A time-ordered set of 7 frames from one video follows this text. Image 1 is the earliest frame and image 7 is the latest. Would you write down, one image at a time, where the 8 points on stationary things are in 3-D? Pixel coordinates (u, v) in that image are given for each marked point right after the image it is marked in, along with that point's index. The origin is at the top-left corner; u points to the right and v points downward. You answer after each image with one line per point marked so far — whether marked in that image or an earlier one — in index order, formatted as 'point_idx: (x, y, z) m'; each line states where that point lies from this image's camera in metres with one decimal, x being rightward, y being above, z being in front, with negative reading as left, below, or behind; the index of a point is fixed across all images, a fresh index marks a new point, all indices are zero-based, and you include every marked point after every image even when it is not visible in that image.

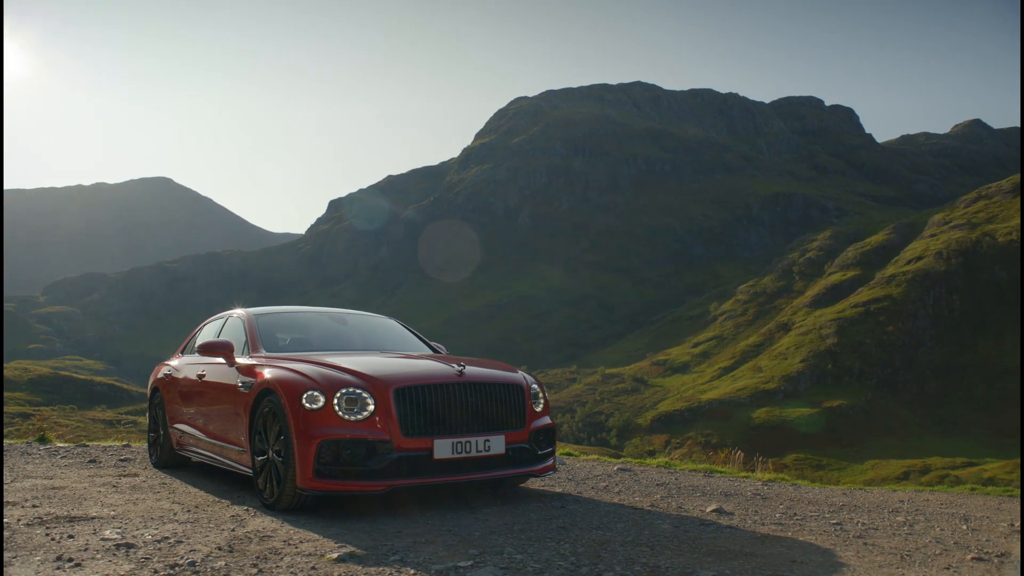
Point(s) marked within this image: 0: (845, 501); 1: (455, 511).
0: (+3.4, -2.2, +8.3) m
1: (-0.5, -1.9, +6.7) m
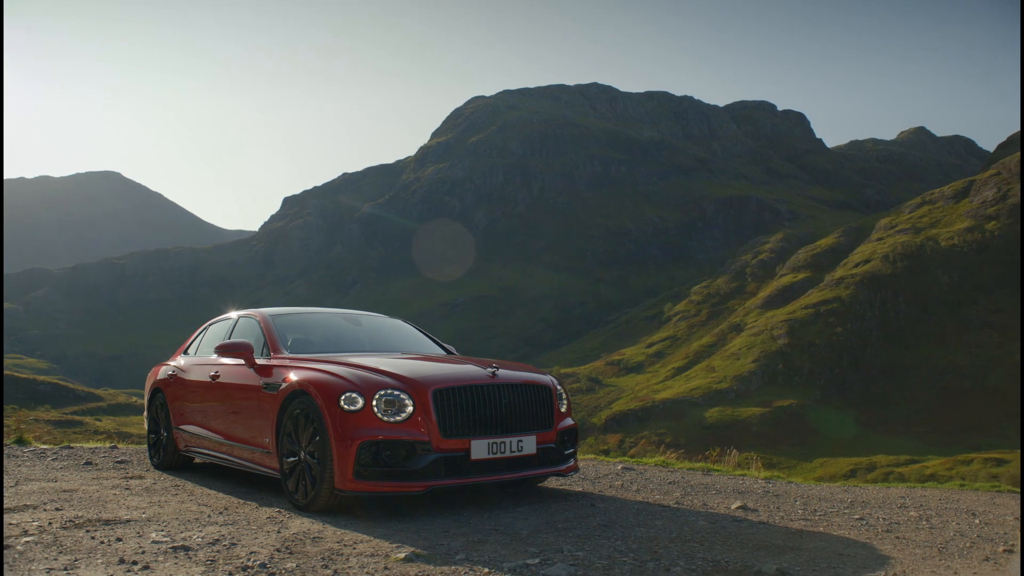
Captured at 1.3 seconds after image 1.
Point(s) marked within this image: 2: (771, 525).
0: (+3.7, -2.3, +8.6) m
1: (-0.2, -1.9, +6.9) m
2: (+2.1, -1.9, +6.5) m
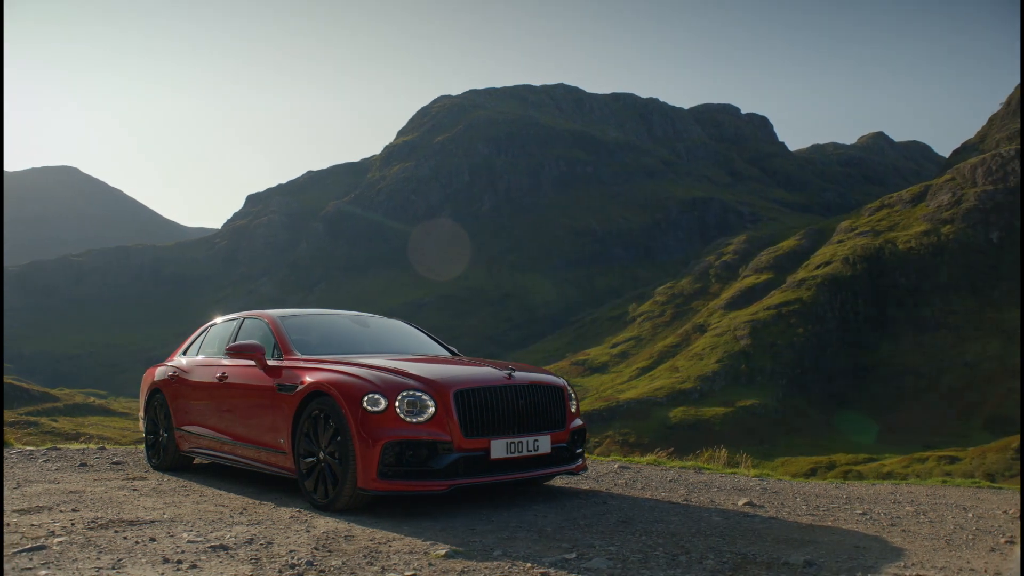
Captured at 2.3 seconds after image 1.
0: (+3.7, -2.3, +9.0) m
1: (0.0, -1.9, +7.1) m
2: (+2.3, -1.9, +6.8) m
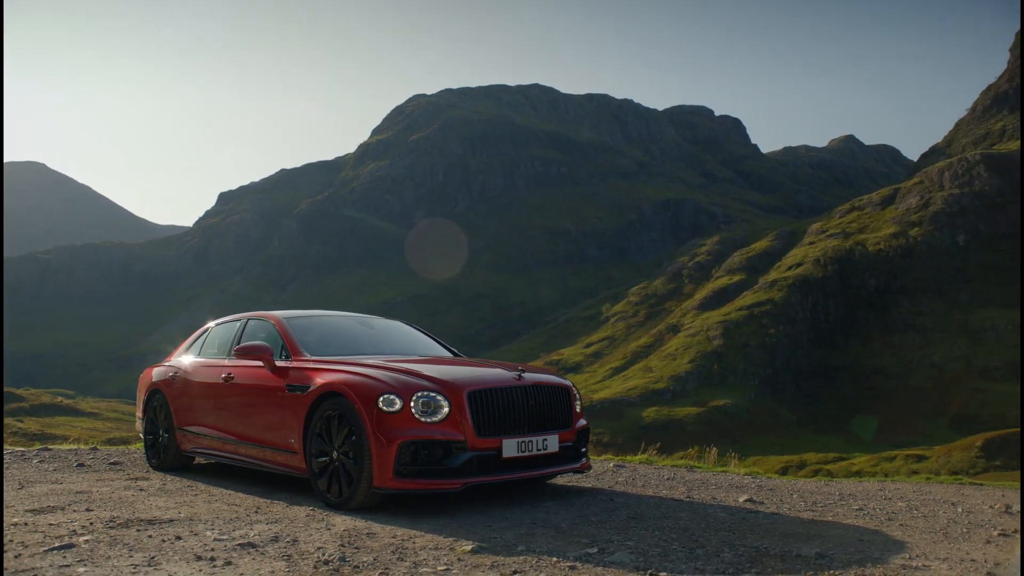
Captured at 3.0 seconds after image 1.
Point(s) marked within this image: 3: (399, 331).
0: (+3.8, -2.4, +9.3) m
1: (+0.1, -2.0, +7.3) m
2: (+2.4, -2.0, +7.0) m
3: (-1.5, -0.6, +10.5) m
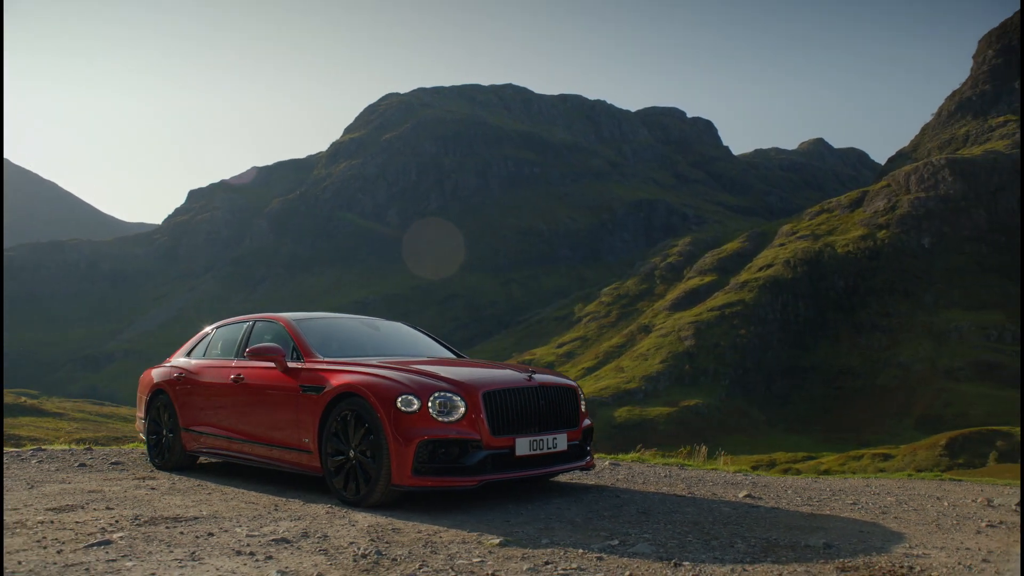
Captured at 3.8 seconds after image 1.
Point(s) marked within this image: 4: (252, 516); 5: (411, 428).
0: (+3.8, -2.4, +9.7) m
1: (+0.2, -2.0, +7.6) m
2: (+2.5, -2.0, +7.4) m
3: (-1.5, -0.6, +10.8) m
4: (-2.3, -2.0, +7.2) m
5: (-0.9, -1.3, +7.4) m
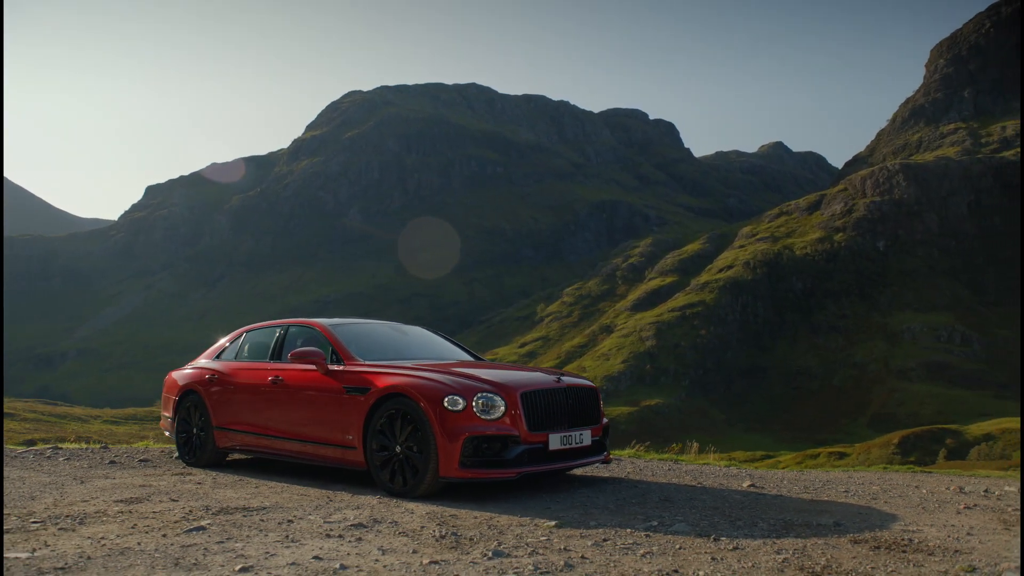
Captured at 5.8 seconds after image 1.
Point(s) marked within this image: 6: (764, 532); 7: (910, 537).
0: (+4.1, -2.5, +10.8) m
1: (+0.5, -2.1, +8.4) m
2: (+2.9, -2.2, +8.4) m
3: (-1.2, -0.7, +11.5) m
4: (-2.0, -2.2, +8.0) m
5: (-0.5, -1.4, +8.2) m
6: (+1.9, -1.9, +6.2) m
7: (+3.0, -1.9, +6.1) m
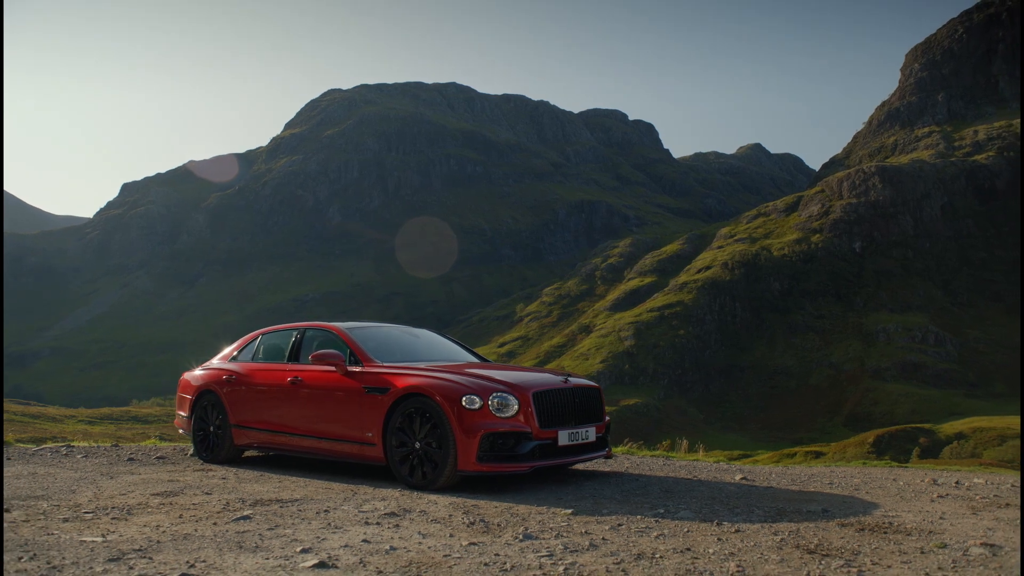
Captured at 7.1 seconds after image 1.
0: (+4.2, -2.6, +11.5) m
1: (+0.7, -2.2, +9.1) m
2: (+3.0, -2.3, +9.1) m
3: (-1.2, -0.8, +12.2) m
4: (-1.8, -2.2, +8.6) m
5: (-0.4, -1.5, +8.8) m
6: (+2.1, -2.0, +6.9) m
7: (+3.2, -2.0, +6.8) m
